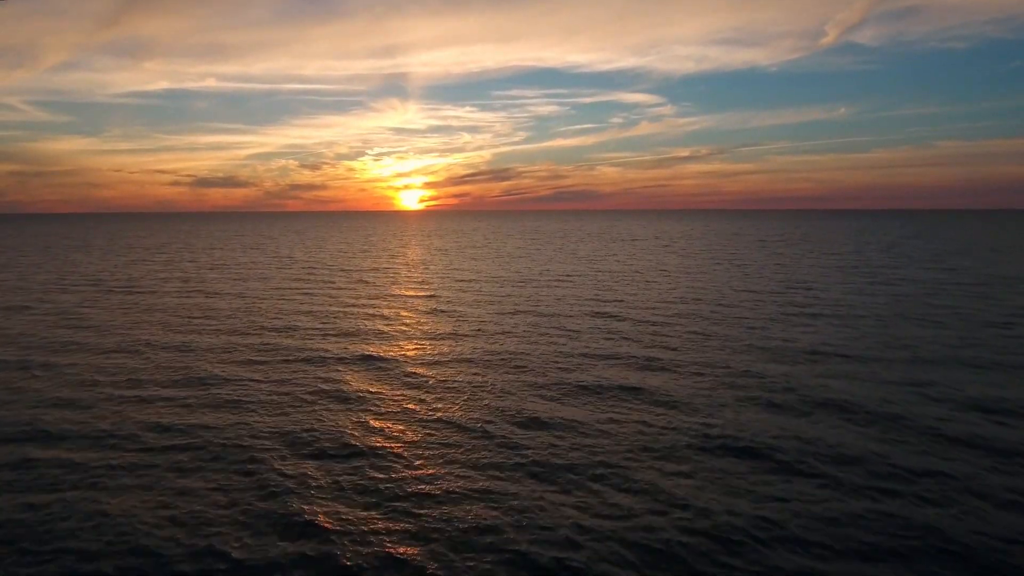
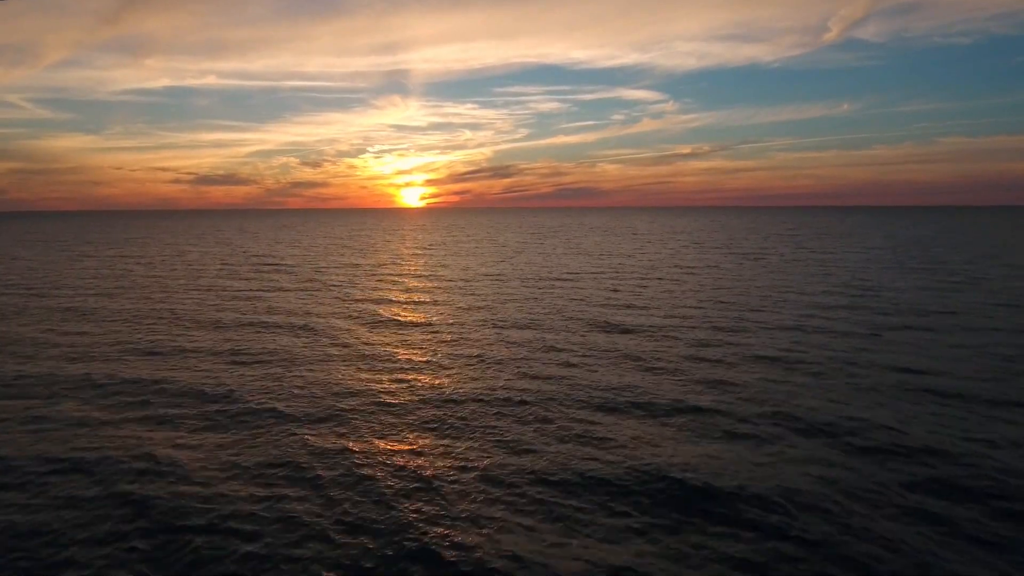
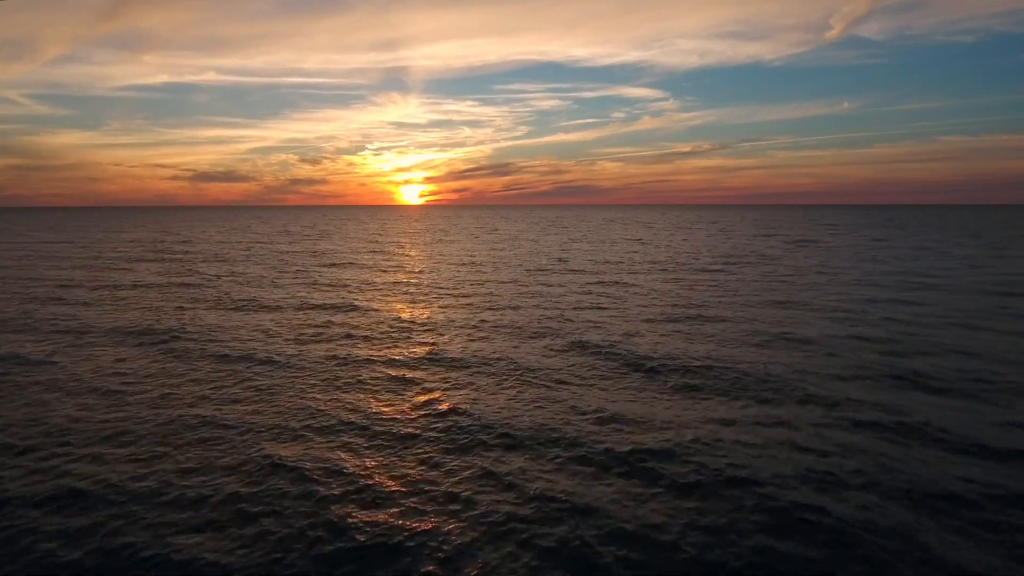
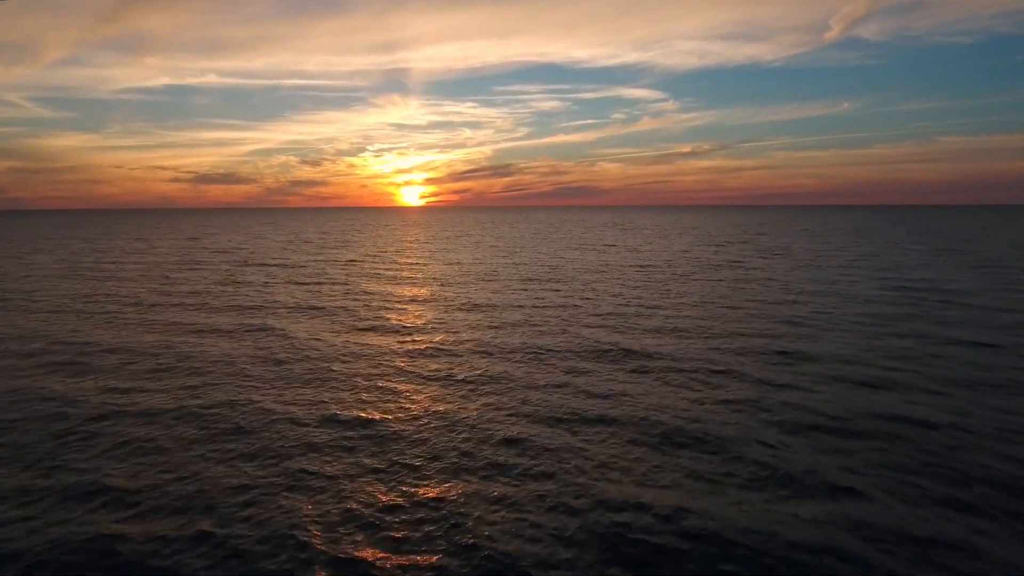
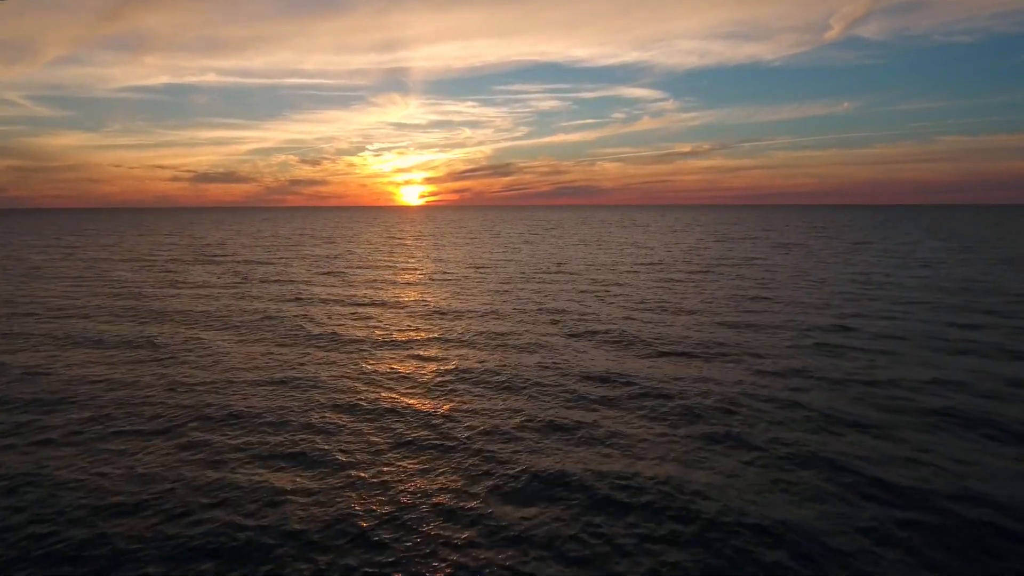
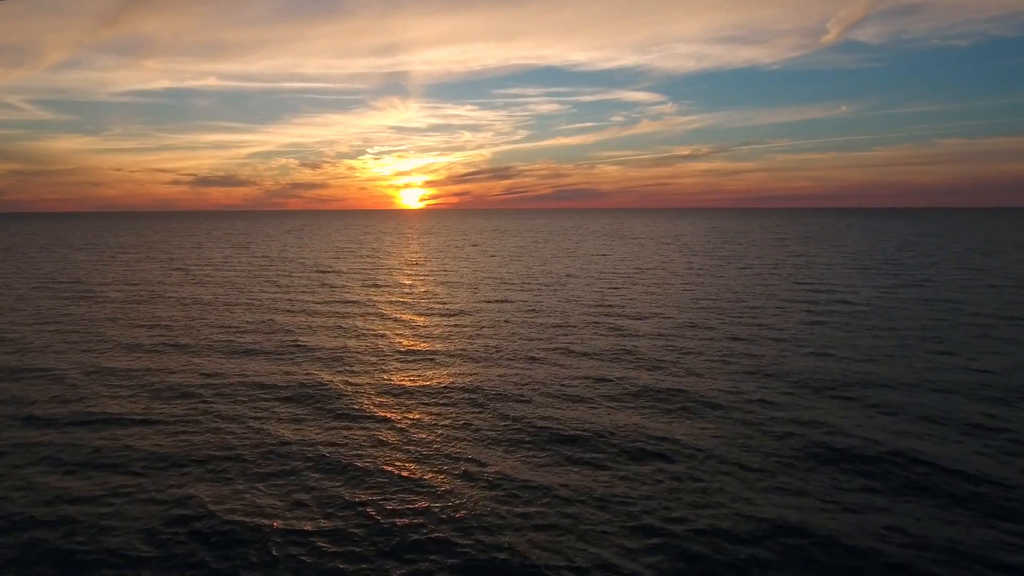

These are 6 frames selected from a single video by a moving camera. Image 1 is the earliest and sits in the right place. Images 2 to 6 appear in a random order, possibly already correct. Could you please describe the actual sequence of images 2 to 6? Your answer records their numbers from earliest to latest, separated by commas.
6, 2, 4, 5, 3
